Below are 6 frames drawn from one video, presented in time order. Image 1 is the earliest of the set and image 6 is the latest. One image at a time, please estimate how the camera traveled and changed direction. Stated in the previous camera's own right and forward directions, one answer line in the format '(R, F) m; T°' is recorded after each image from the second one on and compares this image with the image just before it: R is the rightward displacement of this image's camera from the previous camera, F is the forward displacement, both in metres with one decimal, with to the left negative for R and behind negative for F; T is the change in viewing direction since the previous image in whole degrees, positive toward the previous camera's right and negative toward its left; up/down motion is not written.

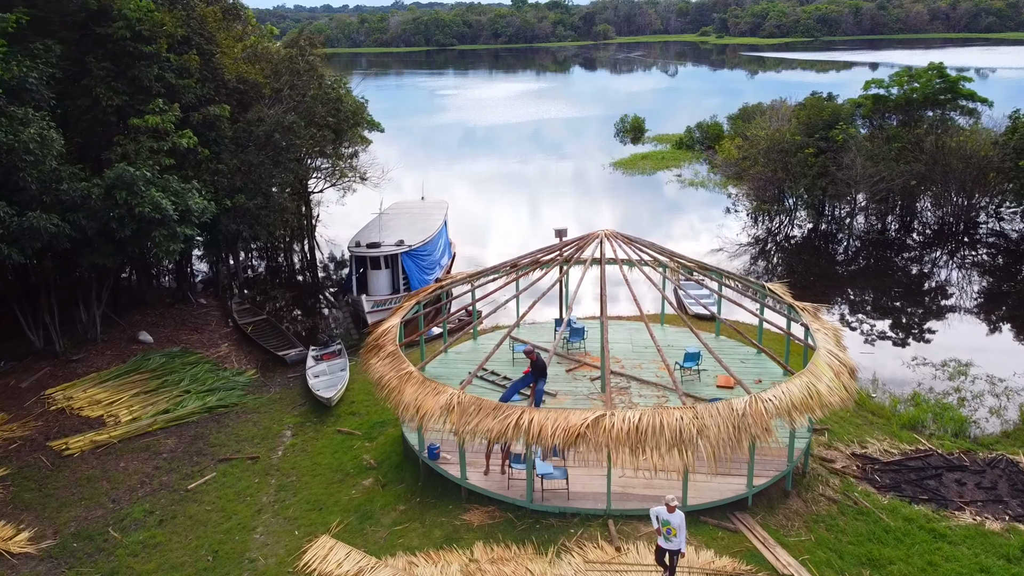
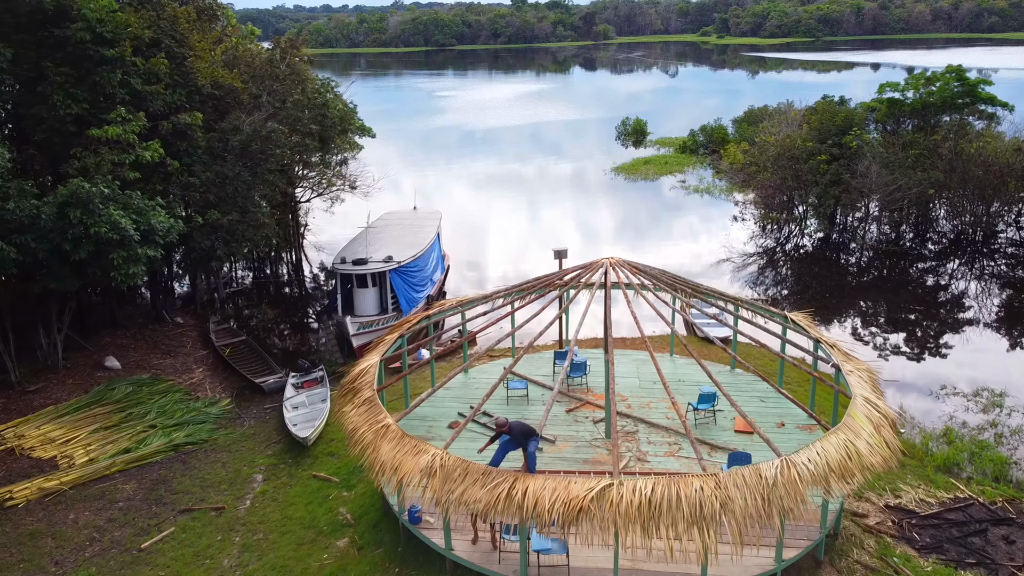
(+0.1, +1.5) m; 0°
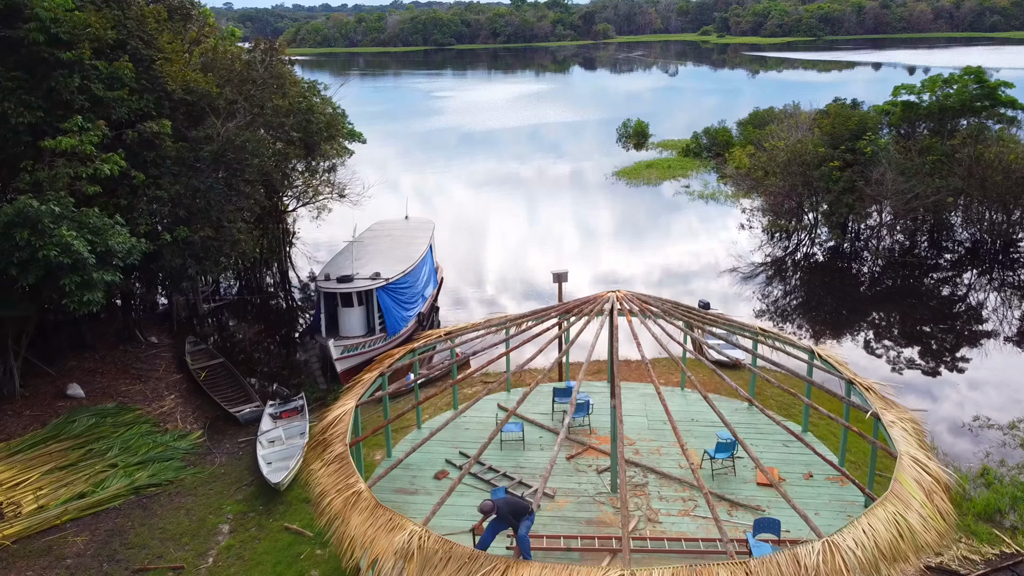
(+0.1, +1.4) m; 0°
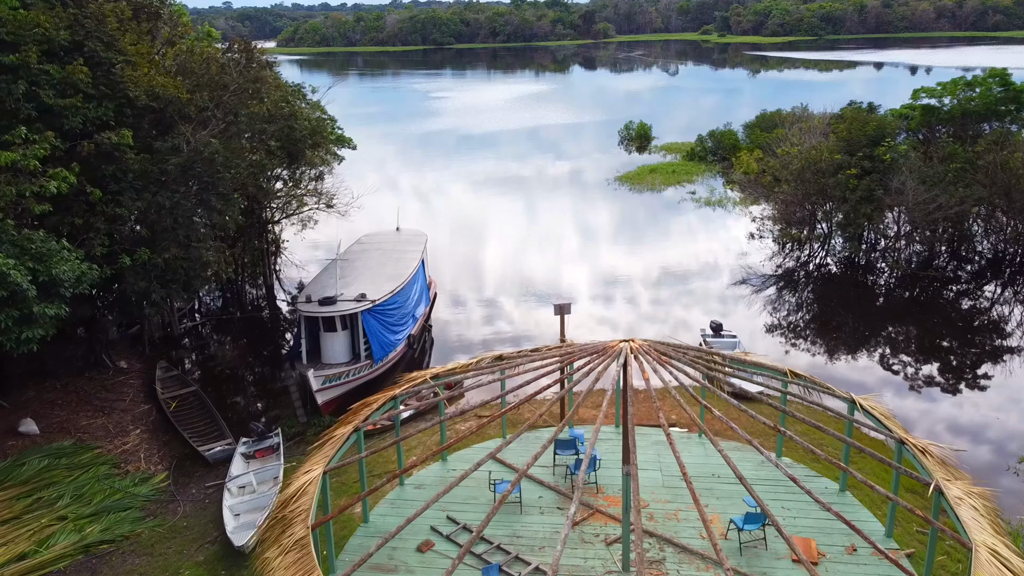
(+0.1, +1.6) m; 0°
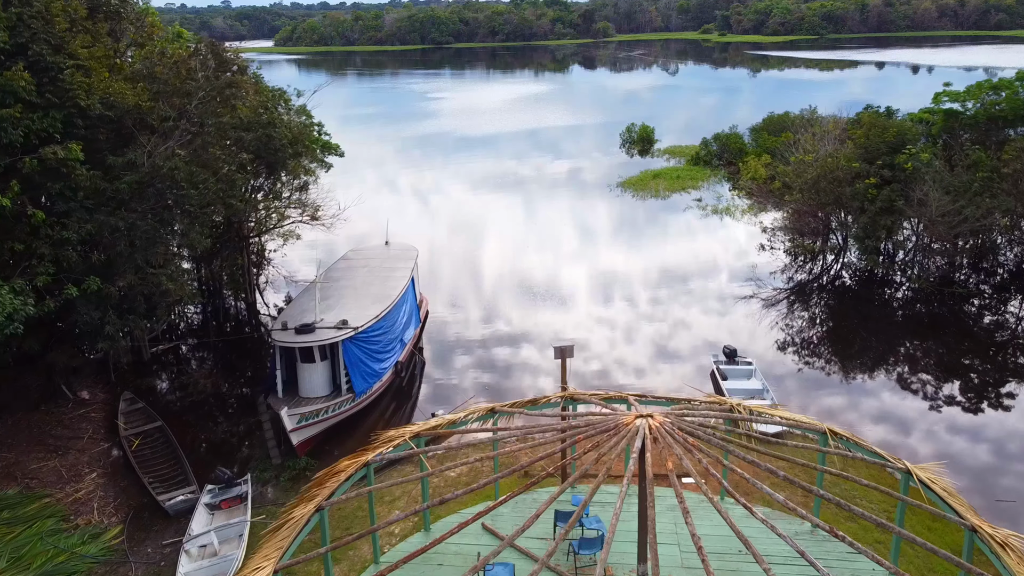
(+0.1, +1.6) m; 0°
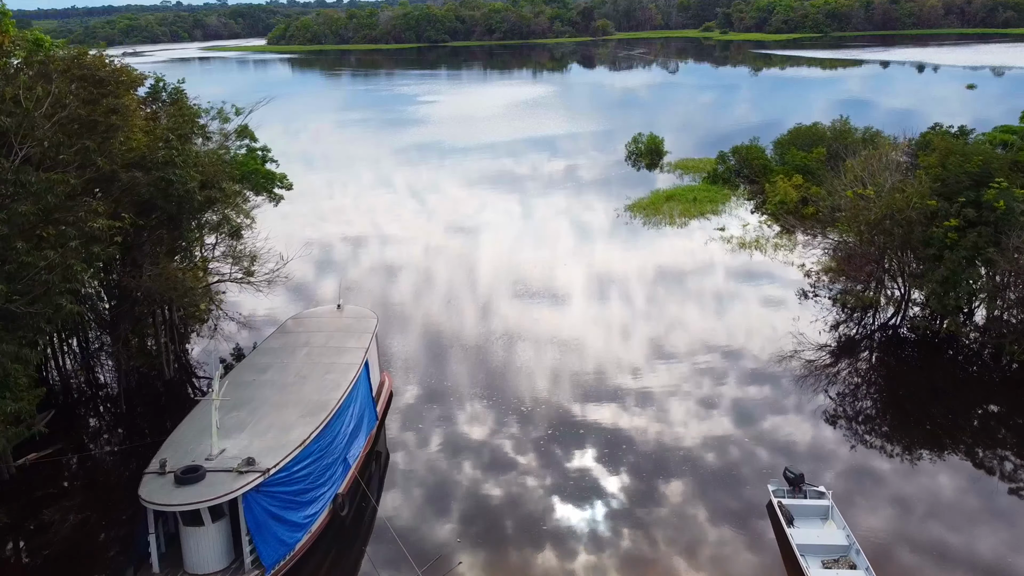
(+0.3, +5.1) m; 0°
